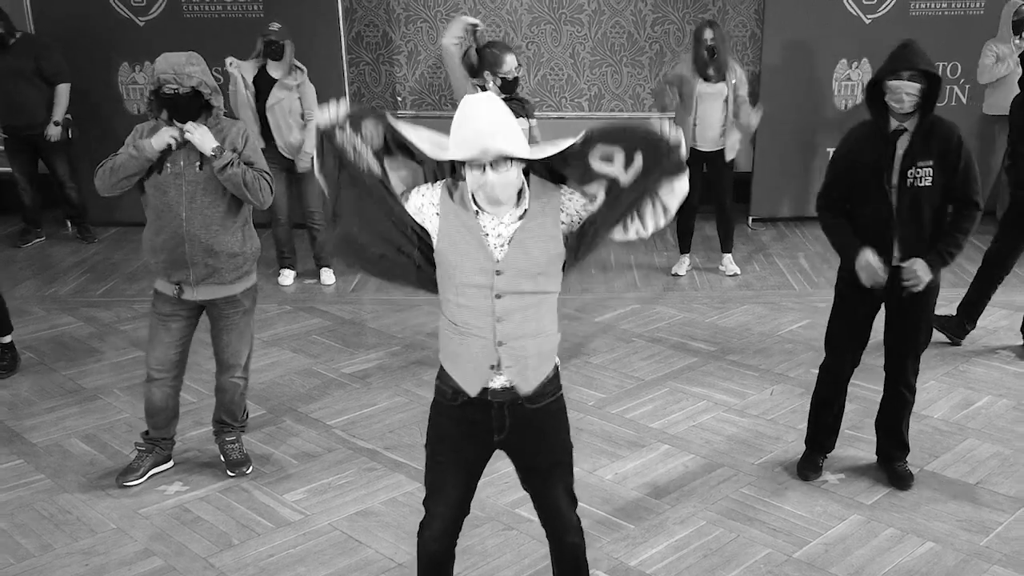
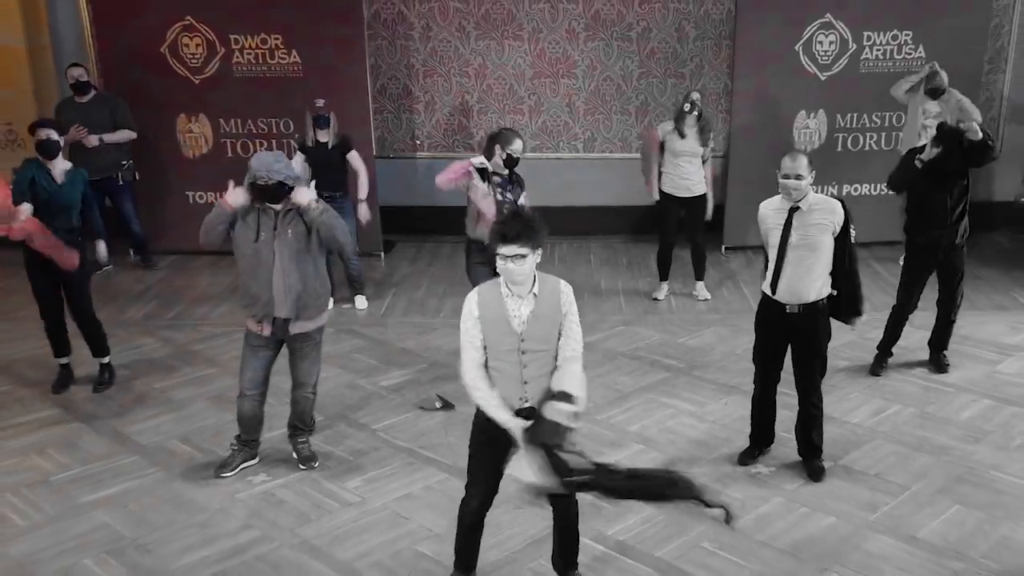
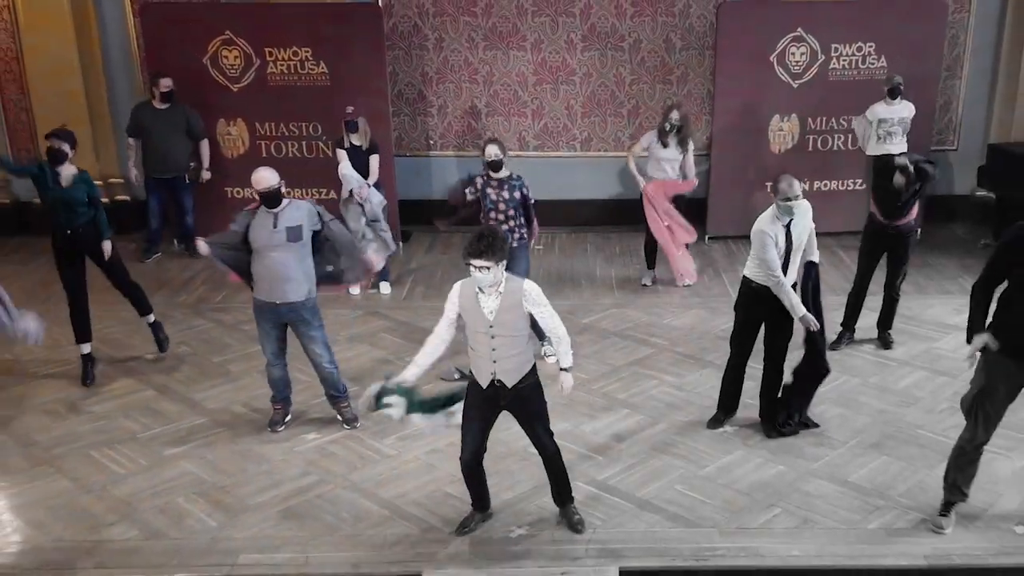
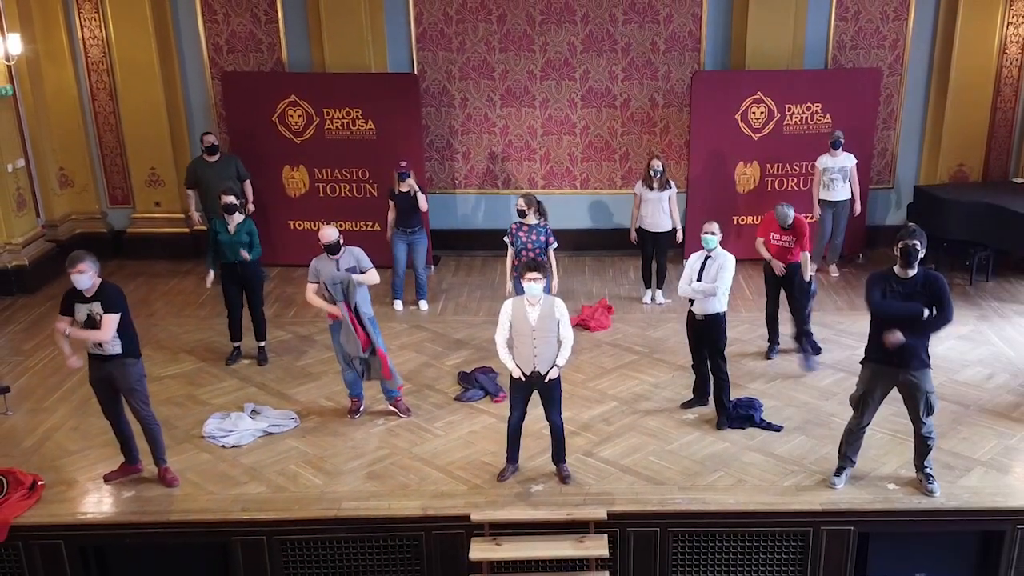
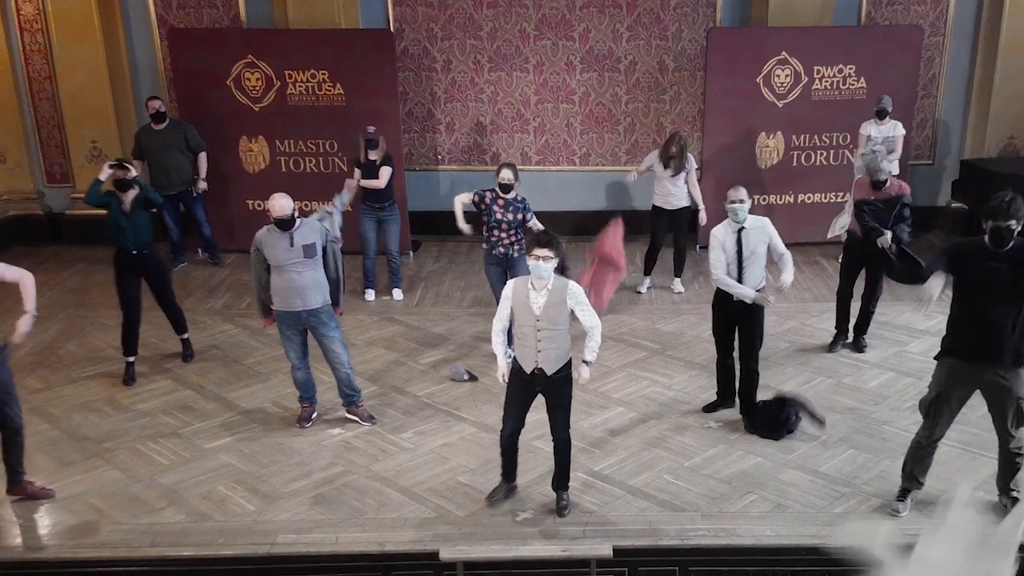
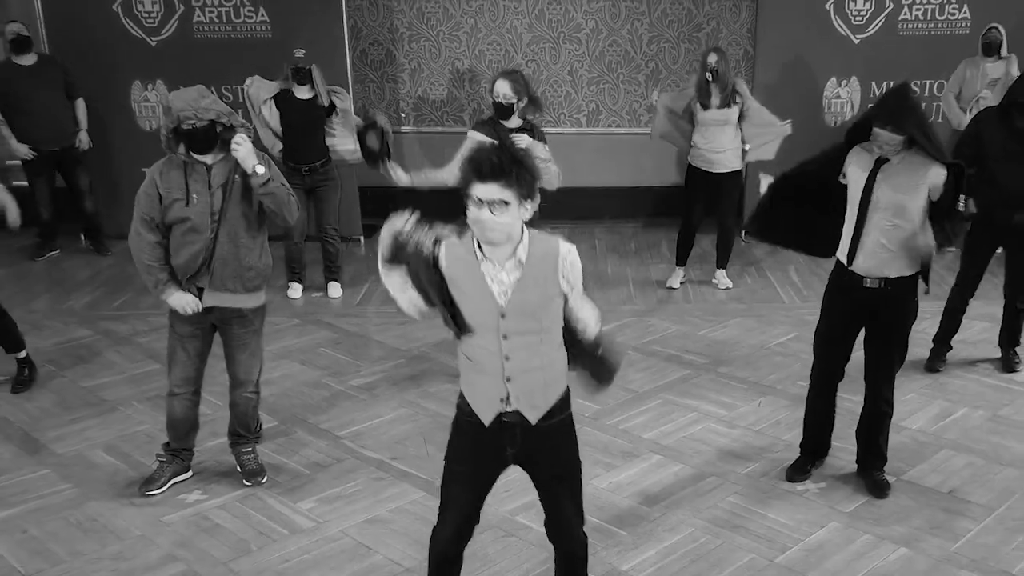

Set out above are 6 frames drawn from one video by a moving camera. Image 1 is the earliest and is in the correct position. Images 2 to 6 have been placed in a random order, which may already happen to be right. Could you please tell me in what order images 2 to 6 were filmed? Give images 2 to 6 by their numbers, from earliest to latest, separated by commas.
6, 2, 3, 5, 4
